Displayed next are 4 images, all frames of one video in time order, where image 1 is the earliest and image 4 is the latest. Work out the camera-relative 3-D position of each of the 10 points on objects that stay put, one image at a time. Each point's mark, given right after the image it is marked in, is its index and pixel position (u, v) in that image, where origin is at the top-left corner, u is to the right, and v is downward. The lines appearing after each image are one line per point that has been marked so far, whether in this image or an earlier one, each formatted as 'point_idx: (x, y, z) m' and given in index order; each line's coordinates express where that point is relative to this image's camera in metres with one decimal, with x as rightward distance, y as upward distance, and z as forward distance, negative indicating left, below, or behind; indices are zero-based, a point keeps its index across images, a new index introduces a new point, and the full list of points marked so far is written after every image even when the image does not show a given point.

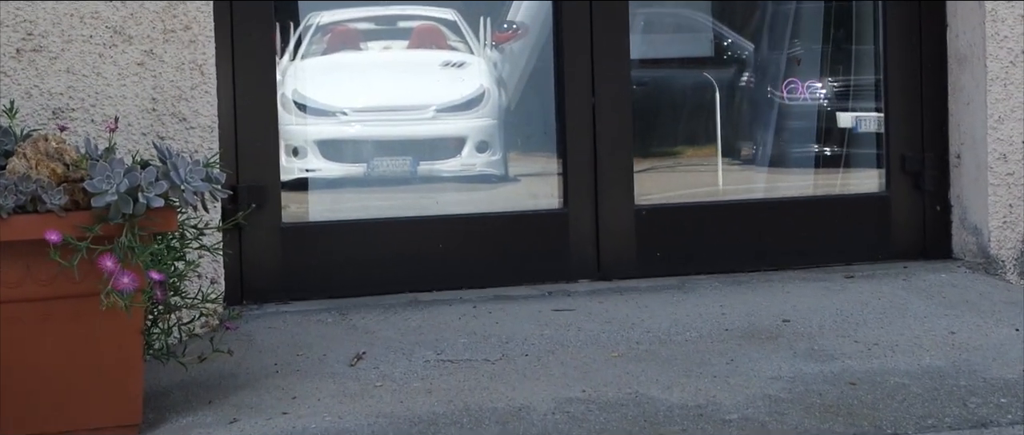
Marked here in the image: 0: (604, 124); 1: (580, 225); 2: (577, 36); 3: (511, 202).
0: (+0.5, +0.5, +5.9) m
1: (+0.3, 0.0, +5.9) m
2: (+0.3, +0.9, +5.9) m
3: (0.0, +0.1, +6.0) m
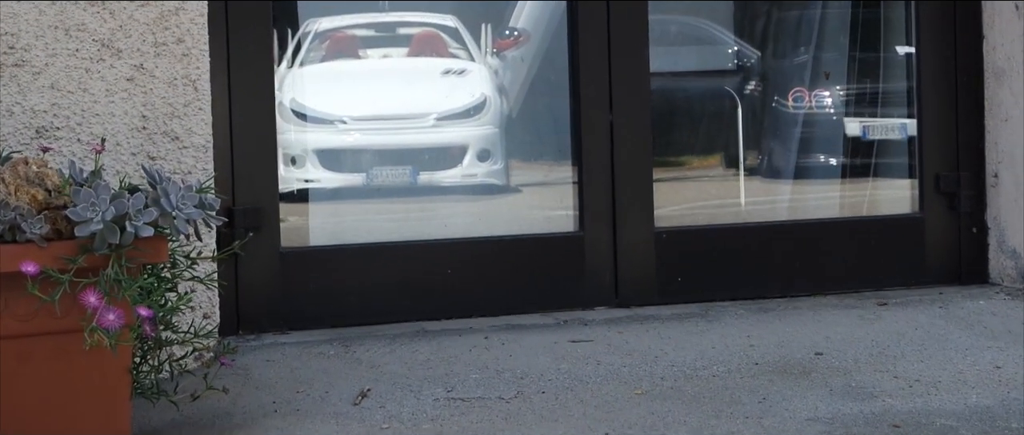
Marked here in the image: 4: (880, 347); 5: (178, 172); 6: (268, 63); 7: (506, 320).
0: (+0.5, +0.4, +5.6) m
1: (+0.4, -0.1, +5.6) m
2: (+0.4, +0.8, +5.6) m
3: (+0.1, 0.0, +5.6) m
4: (+1.6, -0.6, +5.1) m
5: (-1.3, +0.2, +4.8) m
6: (-1.1, +0.7, +5.1) m
7: (0.0, -0.5, +5.4) m
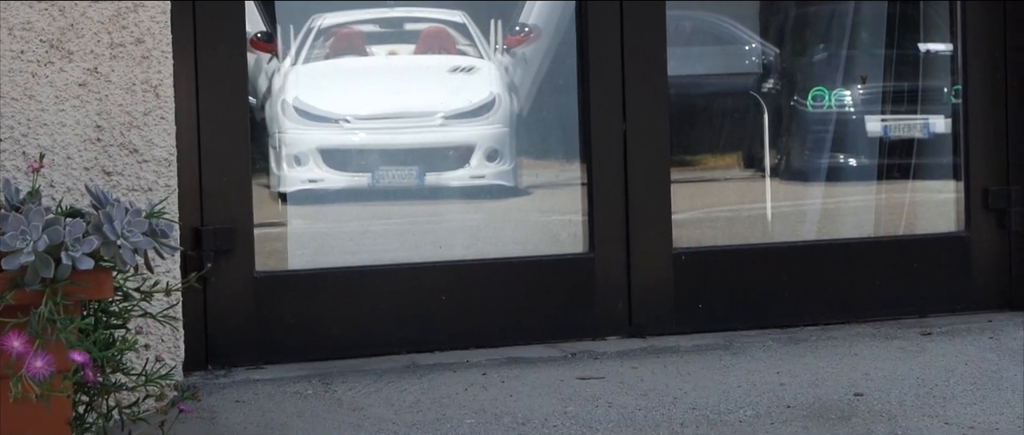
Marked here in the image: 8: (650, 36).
0: (+0.5, +0.3, +5.0) m
1: (+0.4, -0.2, +5.0) m
2: (+0.4, +0.7, +5.0) m
3: (+0.1, -0.1, +5.1) m
4: (+1.6, -0.6, +4.5) m
5: (-1.3, +0.1, +4.2) m
6: (-1.1, +0.6, +4.6) m
7: (0.0, -0.6, +4.9) m
8: (+0.6, +0.8, +5.1) m
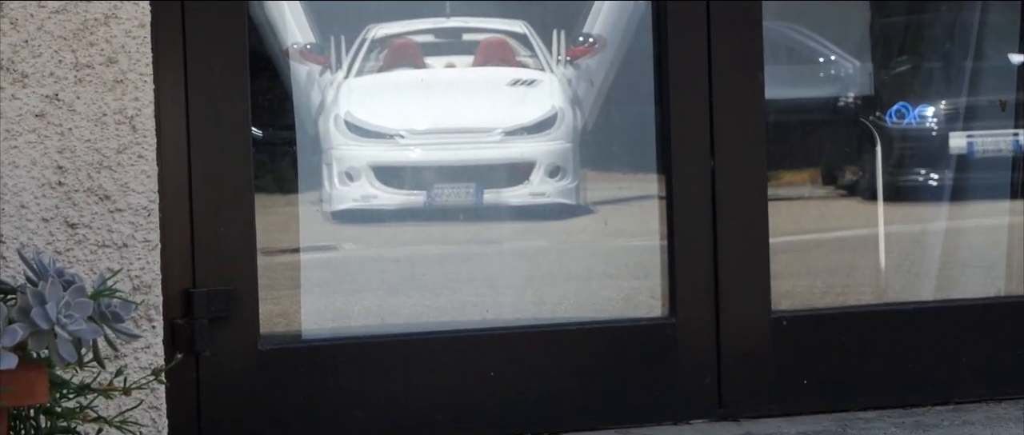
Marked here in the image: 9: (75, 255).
0: (+0.8, +0.1, +4.1) m
1: (+0.6, -0.4, +4.1) m
2: (+0.6, +0.5, +4.1) m
3: (+0.3, -0.3, +4.2) m
4: (+1.8, -0.8, +3.5) m
5: (-1.2, -0.1, +3.4) m
6: (-0.9, +0.4, +3.7) m
7: (+0.2, -0.7, +4.0) m
8: (+0.8, +0.6, +4.1) m
9: (-1.3, -0.1, +3.5) m
